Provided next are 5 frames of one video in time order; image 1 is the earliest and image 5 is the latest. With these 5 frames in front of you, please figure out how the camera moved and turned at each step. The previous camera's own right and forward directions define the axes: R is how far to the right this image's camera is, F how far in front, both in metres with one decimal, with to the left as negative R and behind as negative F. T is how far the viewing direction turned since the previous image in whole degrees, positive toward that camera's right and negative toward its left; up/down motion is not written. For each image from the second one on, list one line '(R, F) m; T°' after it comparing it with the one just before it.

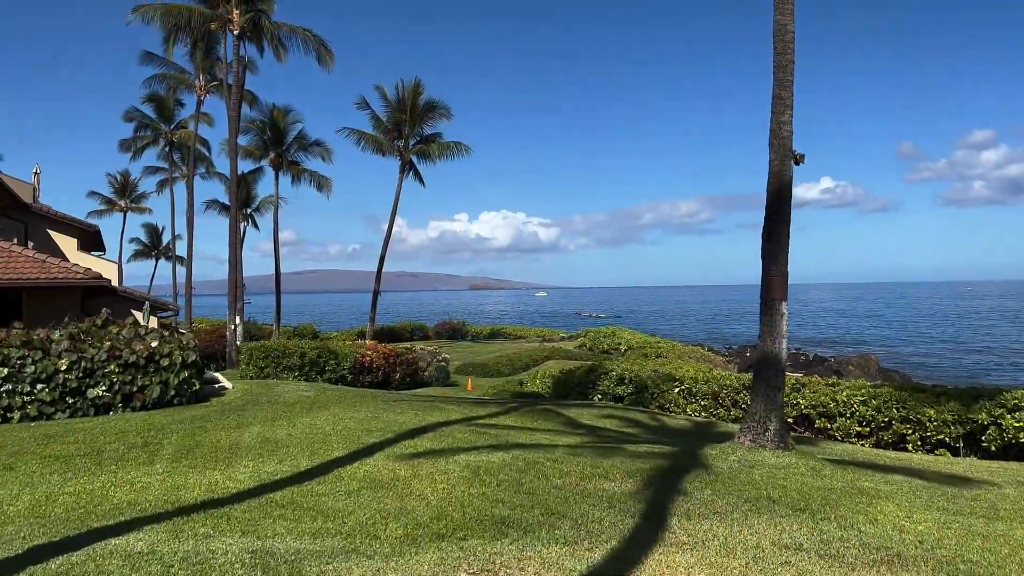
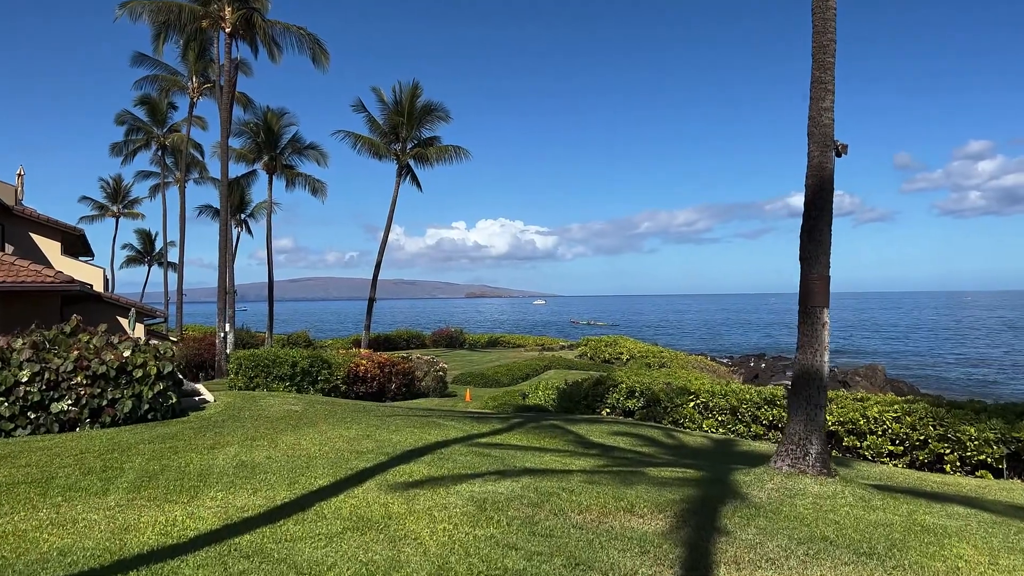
(-0.1, +0.8) m; 0°
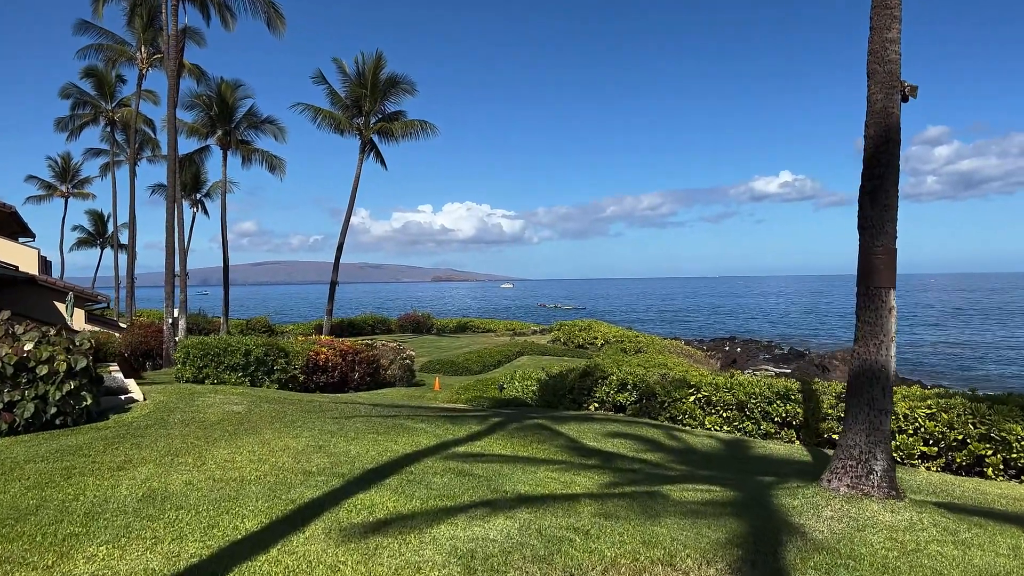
(-0.2, +1.4) m; +3°
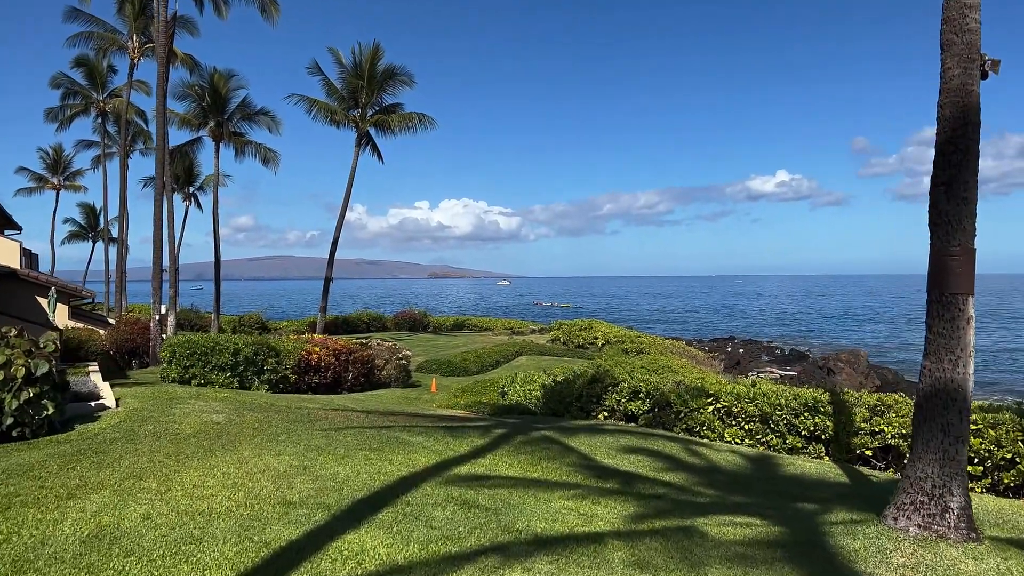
(-0.1, +0.7) m; 0°
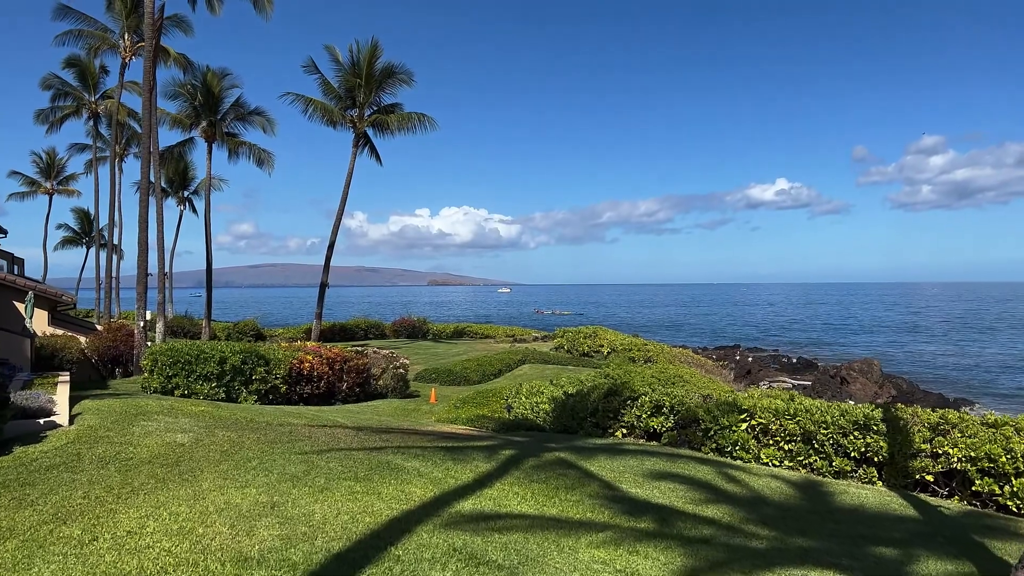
(-0.1, +1.0) m; 0°
